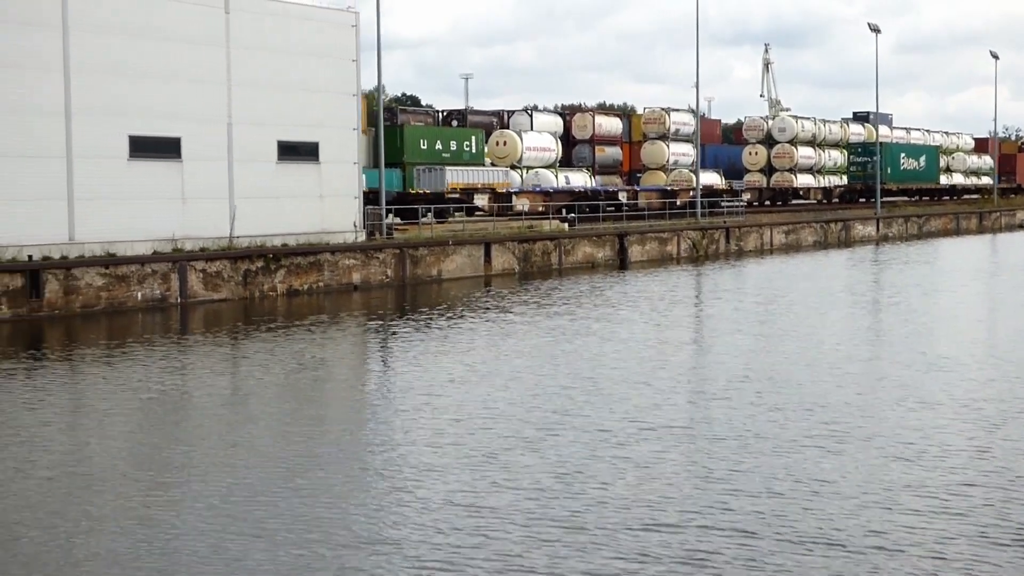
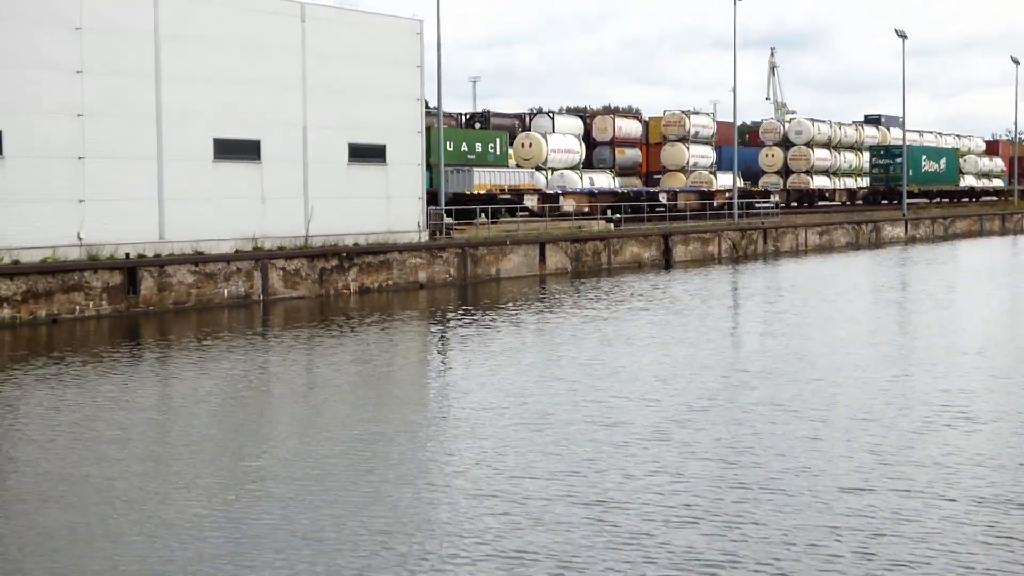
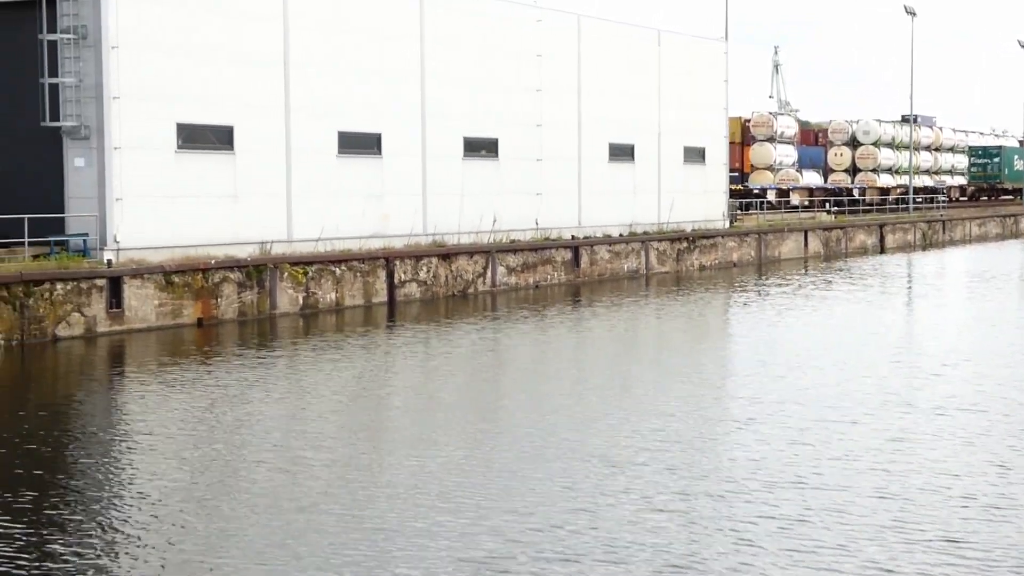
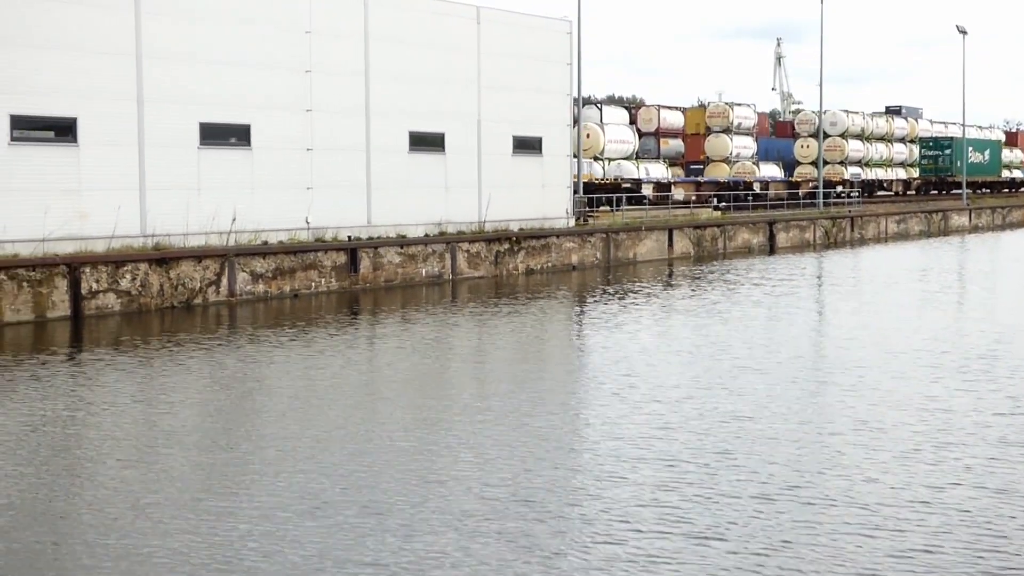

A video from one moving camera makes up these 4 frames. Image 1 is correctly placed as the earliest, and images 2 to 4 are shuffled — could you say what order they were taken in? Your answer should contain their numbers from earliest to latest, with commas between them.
2, 4, 3
